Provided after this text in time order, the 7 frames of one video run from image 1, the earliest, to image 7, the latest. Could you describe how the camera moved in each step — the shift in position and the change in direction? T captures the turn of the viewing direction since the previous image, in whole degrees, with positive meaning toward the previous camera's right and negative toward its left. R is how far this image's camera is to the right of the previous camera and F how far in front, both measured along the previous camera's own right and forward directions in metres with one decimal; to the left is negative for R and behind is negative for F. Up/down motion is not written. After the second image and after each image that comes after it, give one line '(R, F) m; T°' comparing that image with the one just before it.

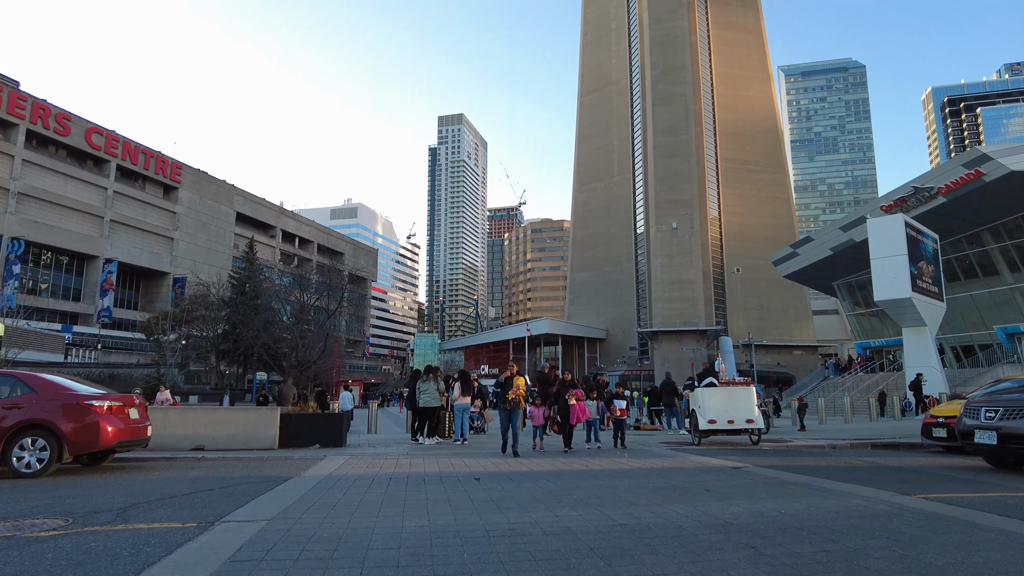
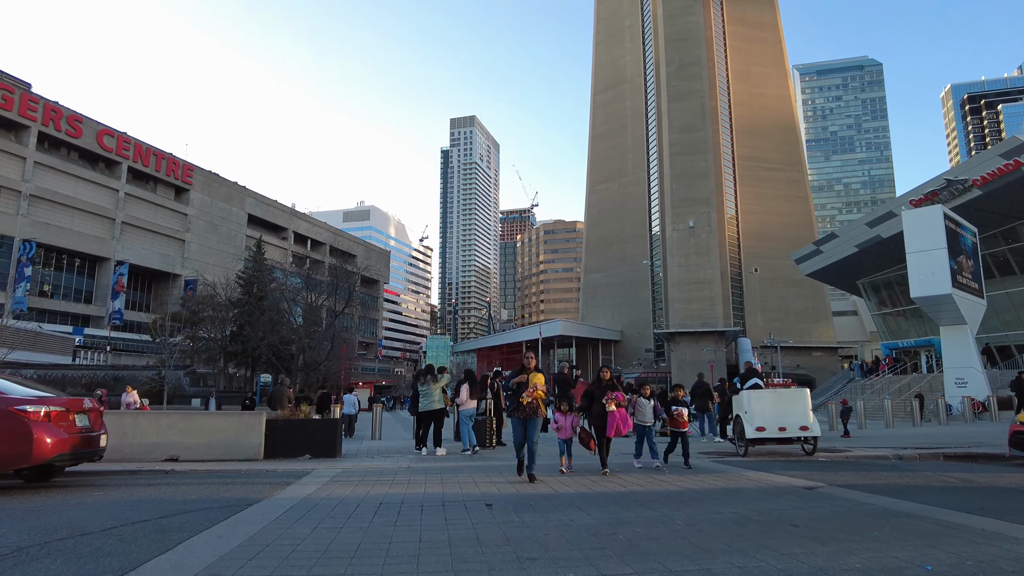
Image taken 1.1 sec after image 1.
(-0.1, +1.0) m; -1°
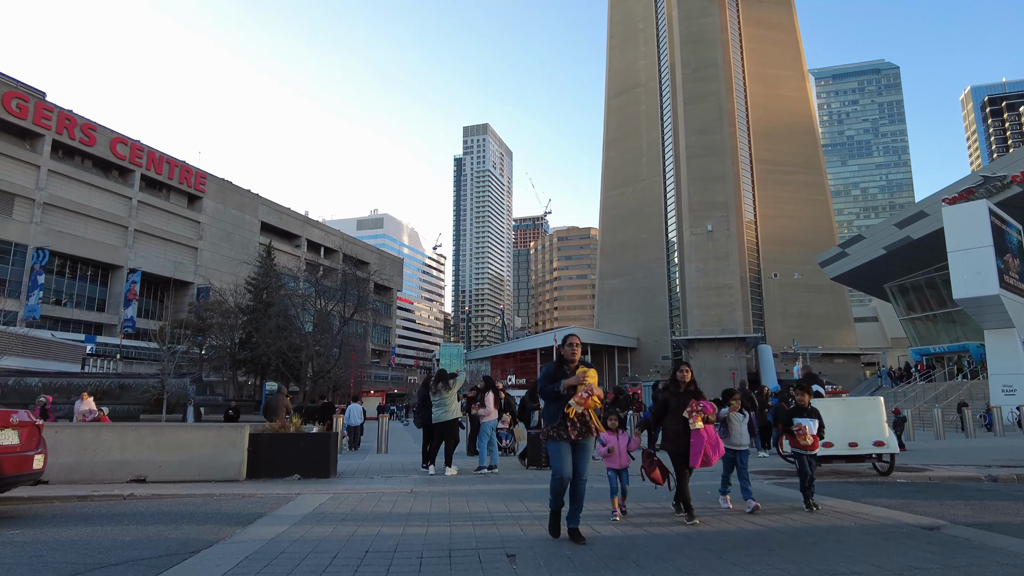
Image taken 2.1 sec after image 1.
(-0.1, +1.0) m; -1°
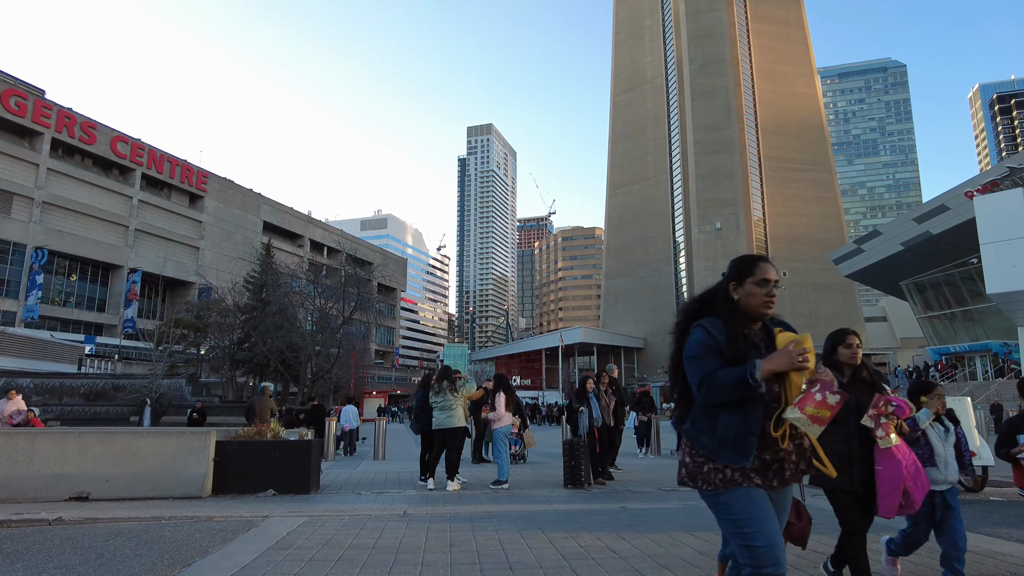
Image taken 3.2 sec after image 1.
(-0.1, +1.0) m; 0°
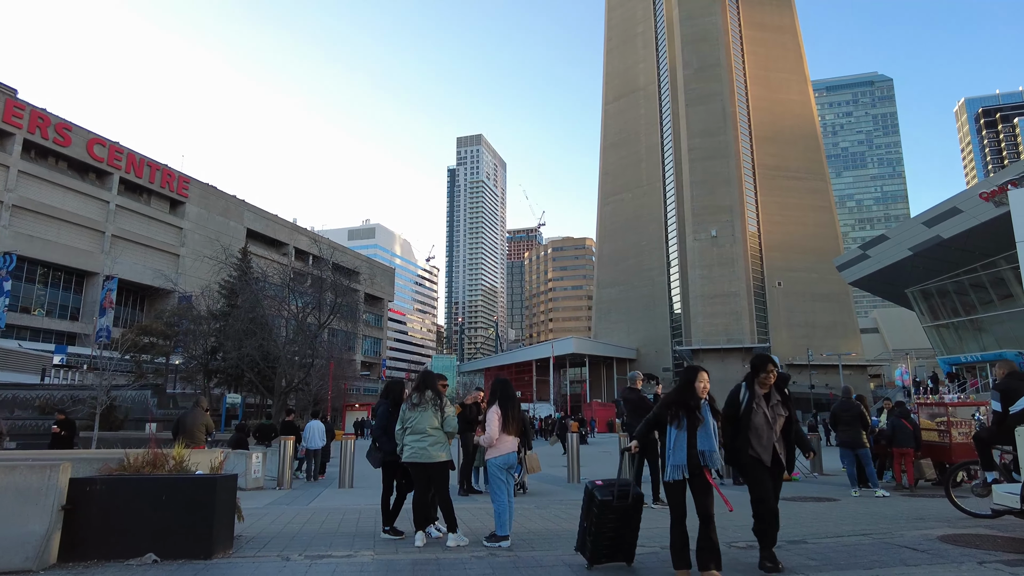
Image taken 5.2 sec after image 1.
(-0.1, +1.8) m; +1°
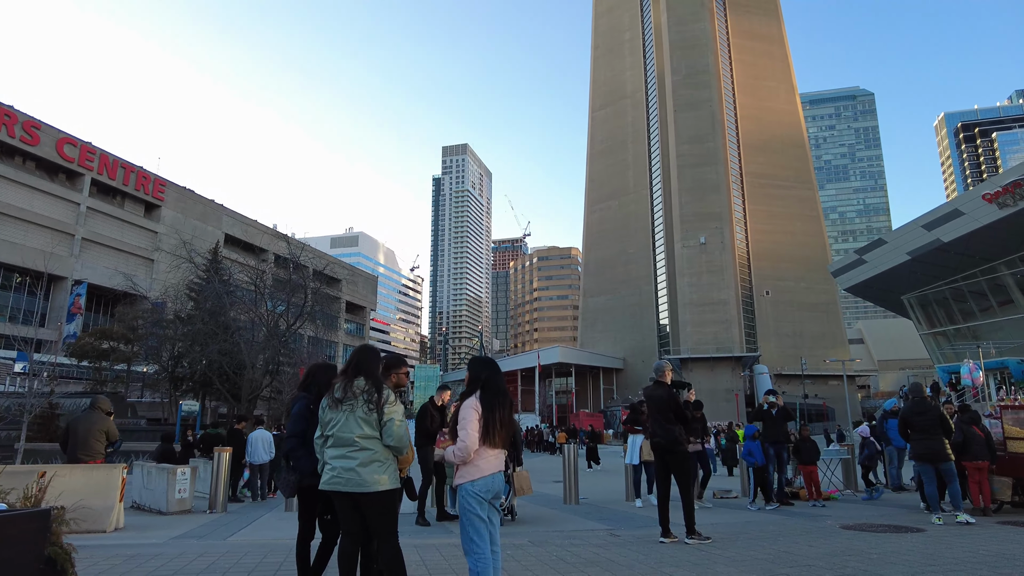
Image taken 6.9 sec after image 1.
(0.0, +1.5) m; +1°
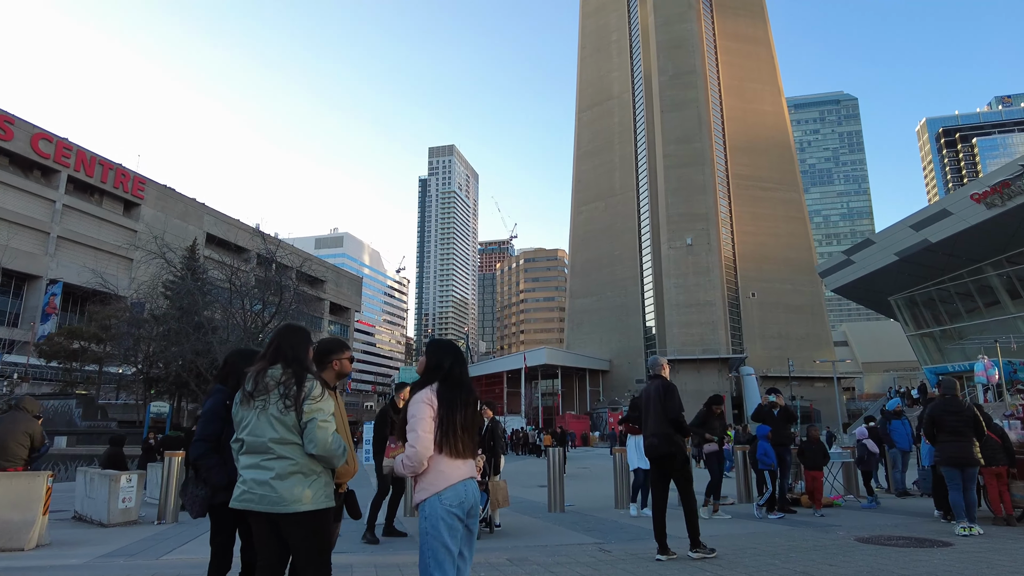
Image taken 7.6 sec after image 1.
(+0.1, +0.6) m; +1°
